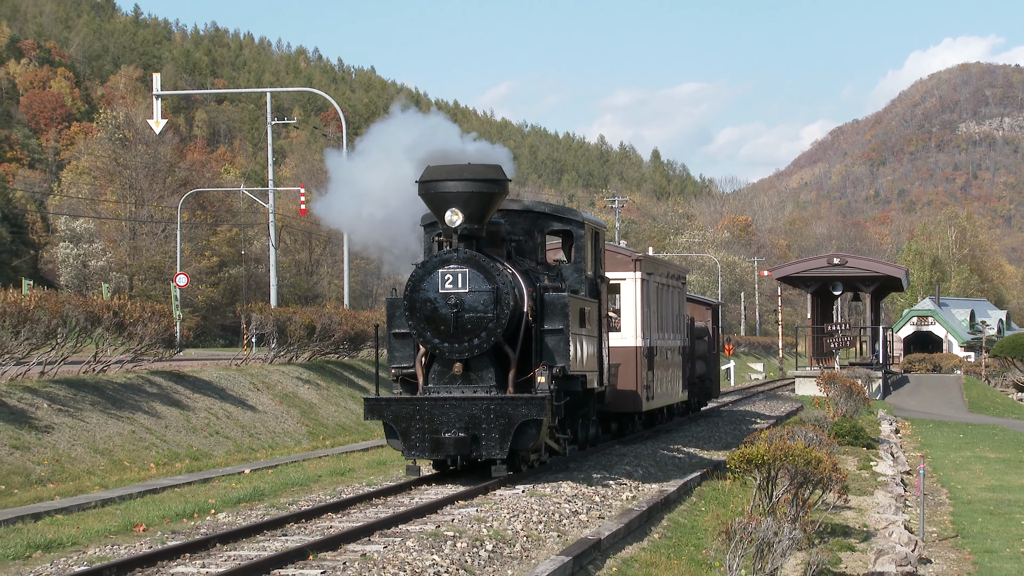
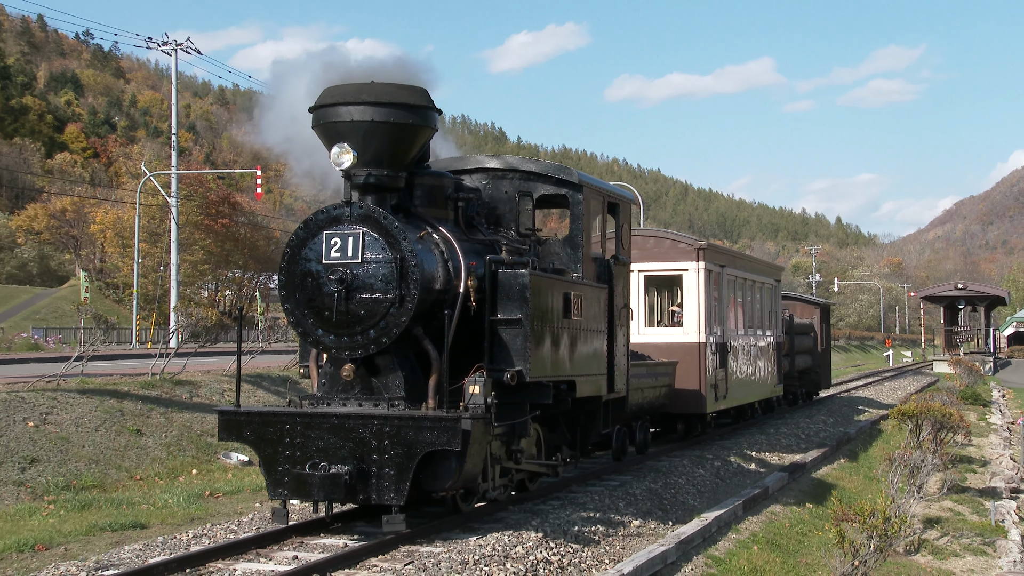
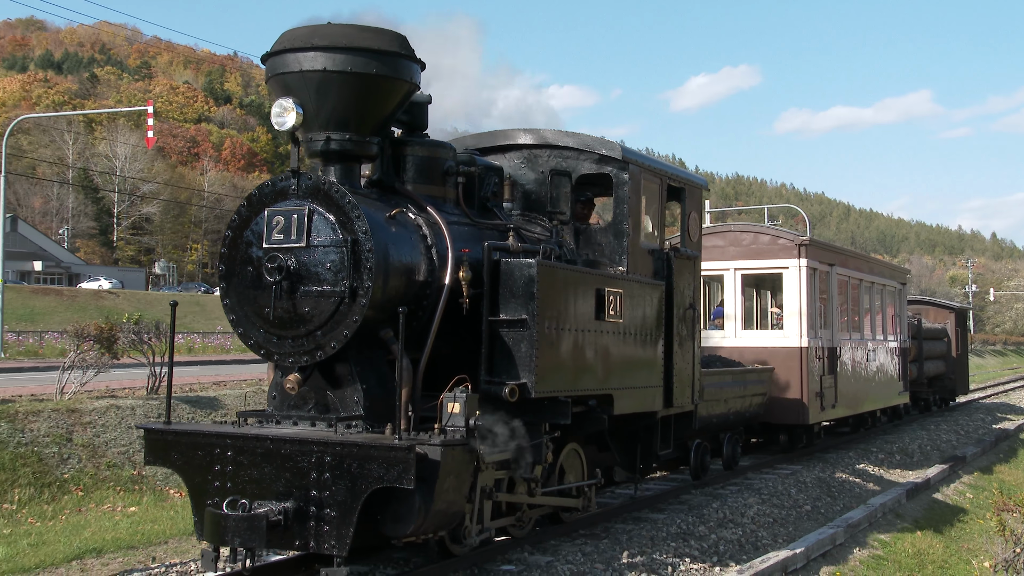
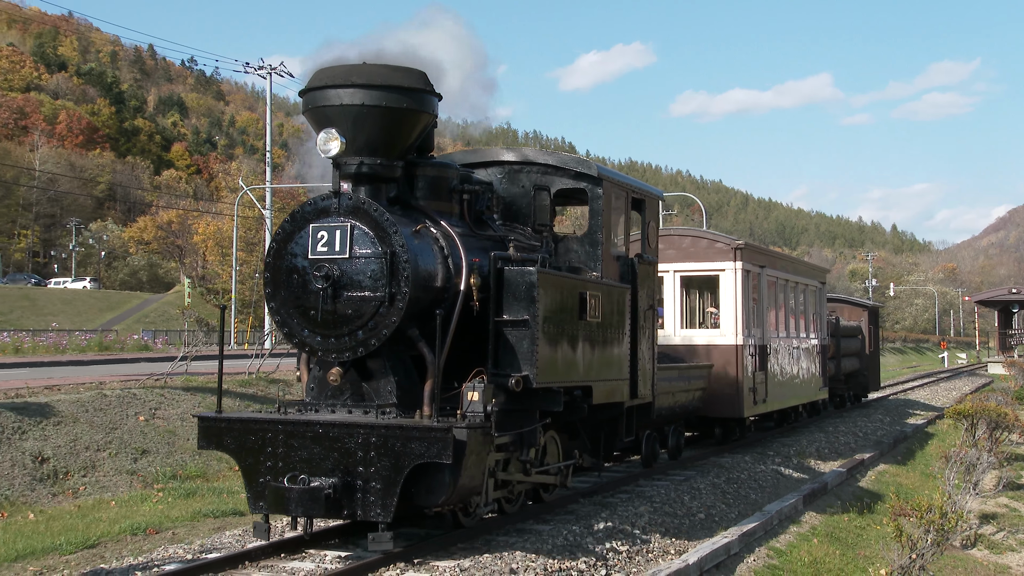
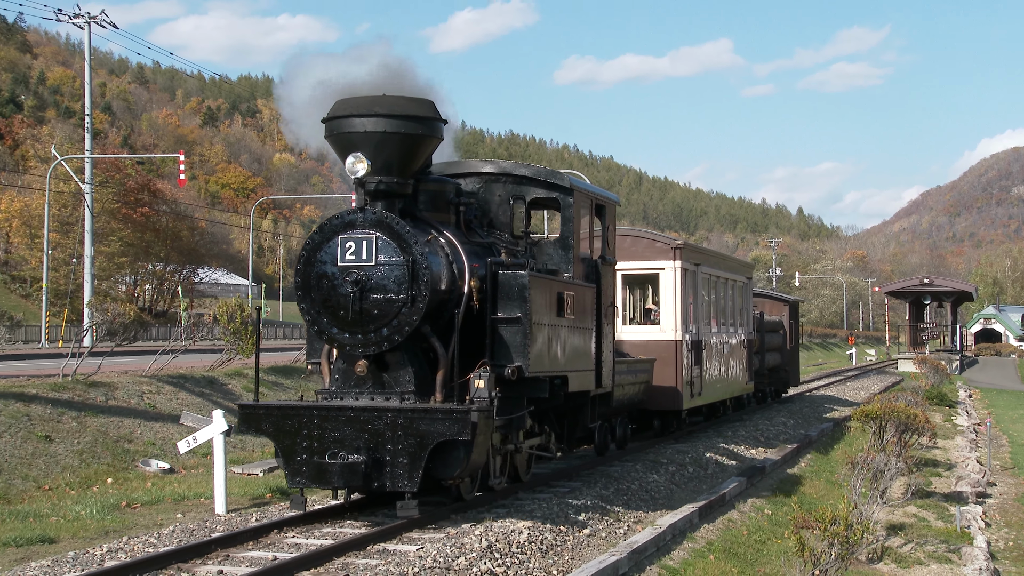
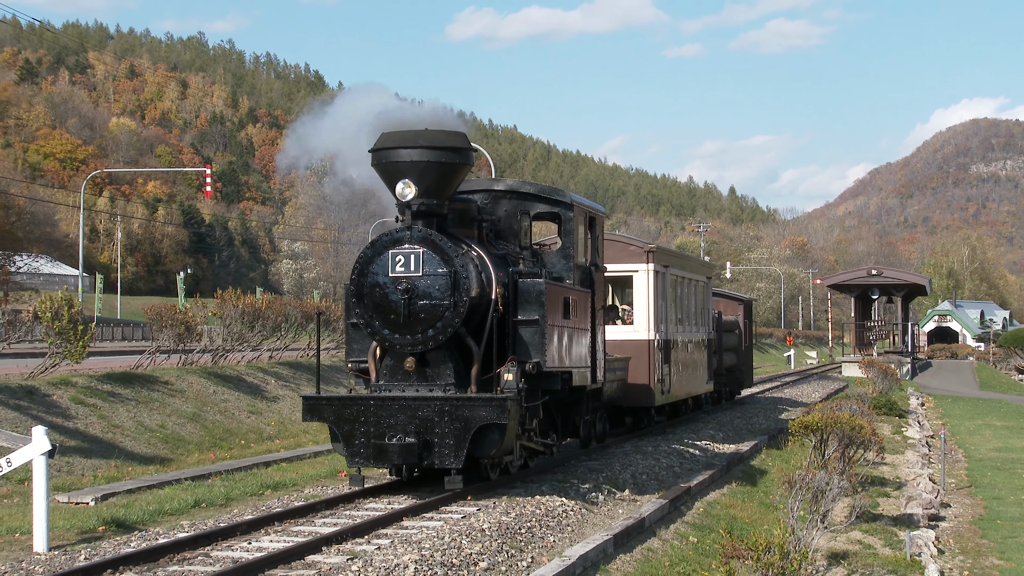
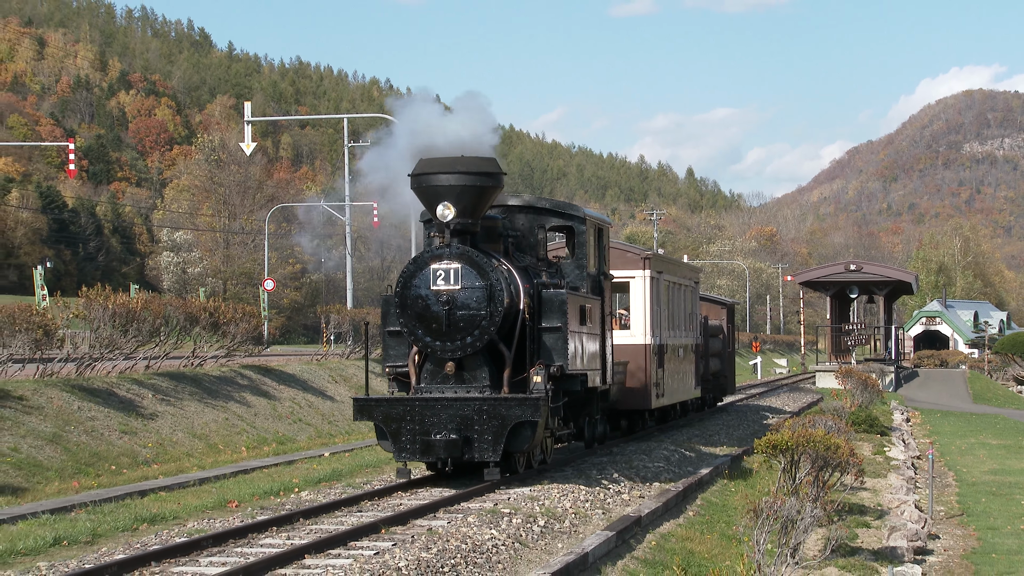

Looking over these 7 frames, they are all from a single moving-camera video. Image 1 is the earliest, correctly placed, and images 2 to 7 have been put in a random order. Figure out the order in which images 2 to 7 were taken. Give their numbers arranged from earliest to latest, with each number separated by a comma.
7, 6, 5, 2, 4, 3
